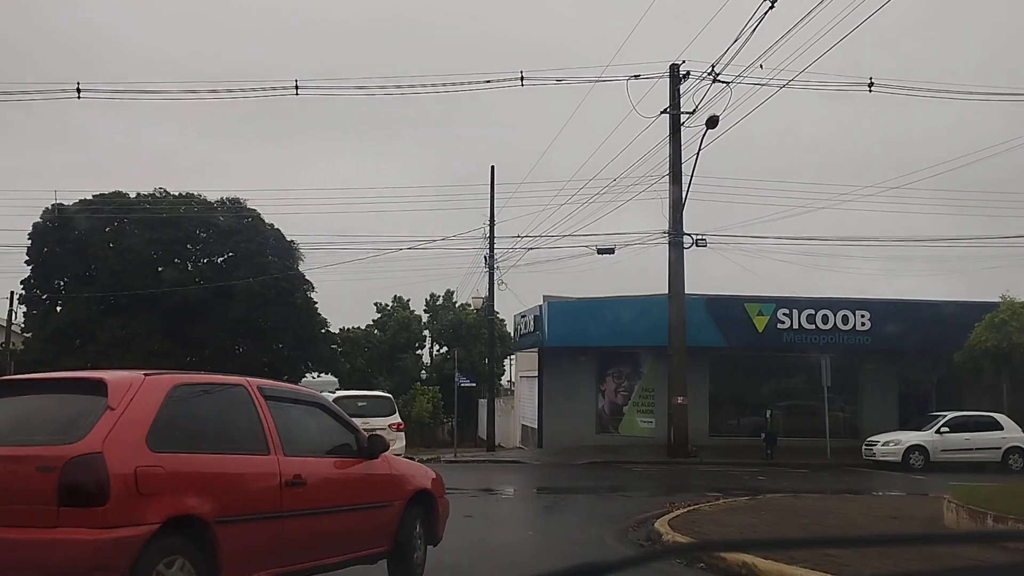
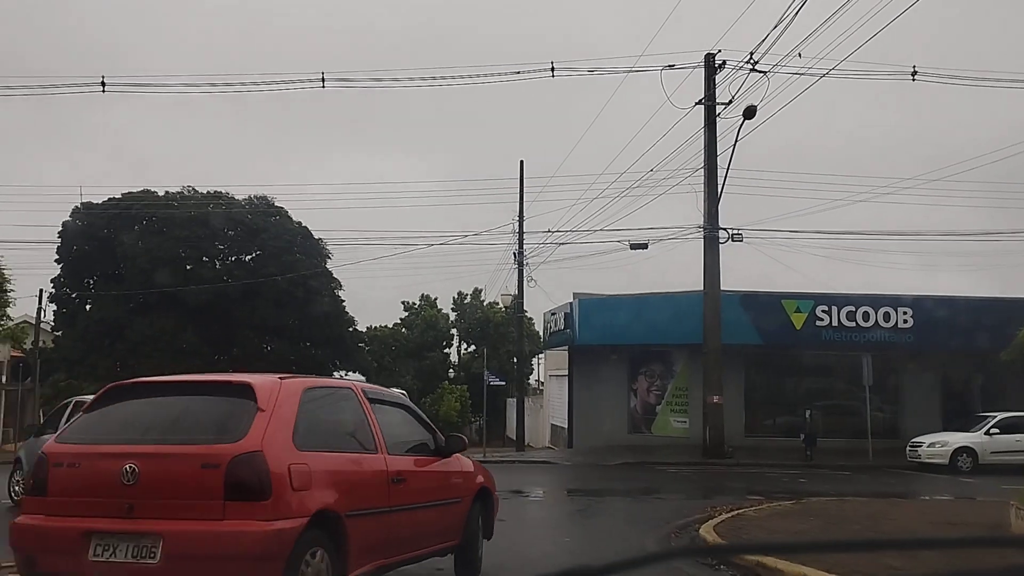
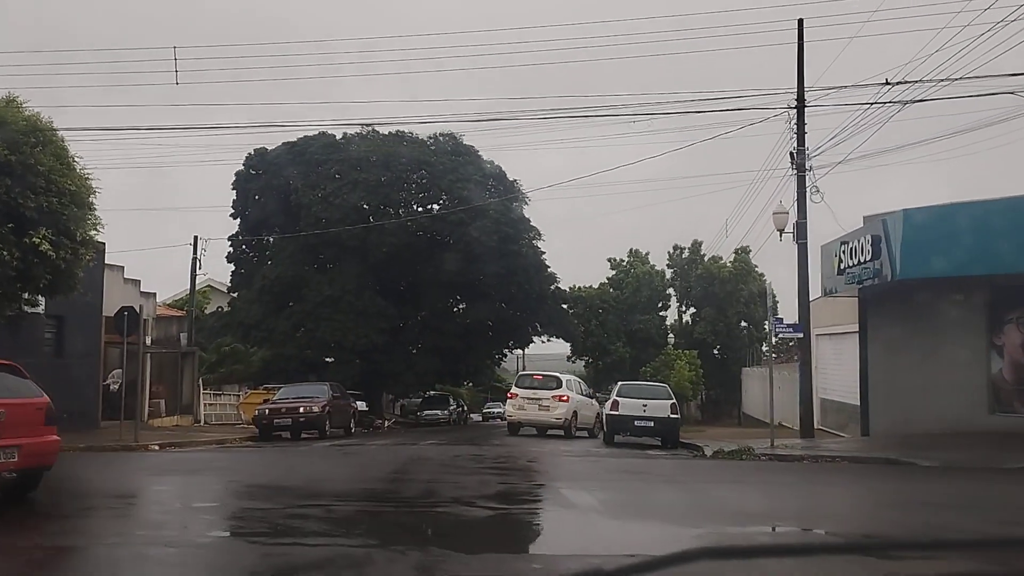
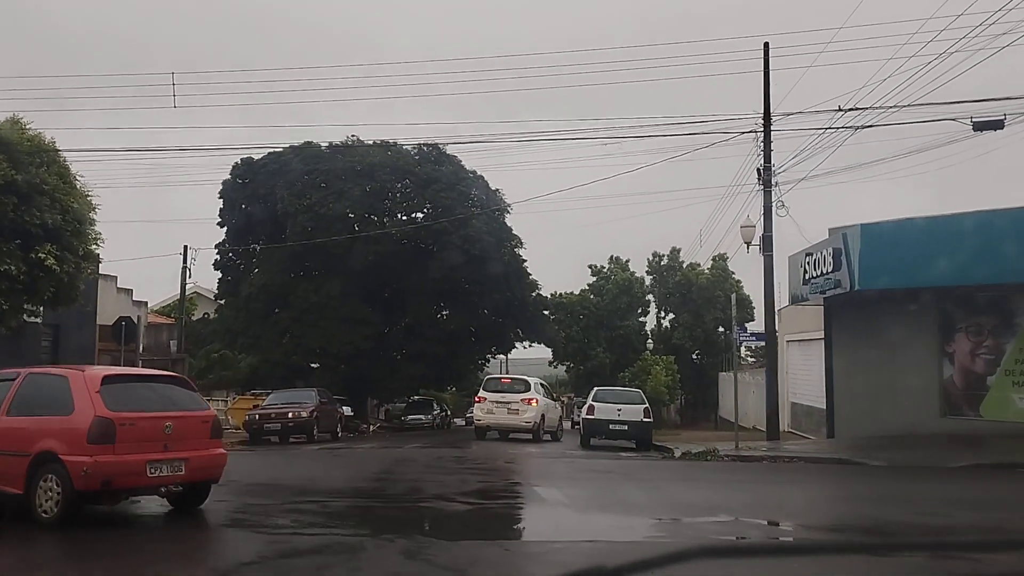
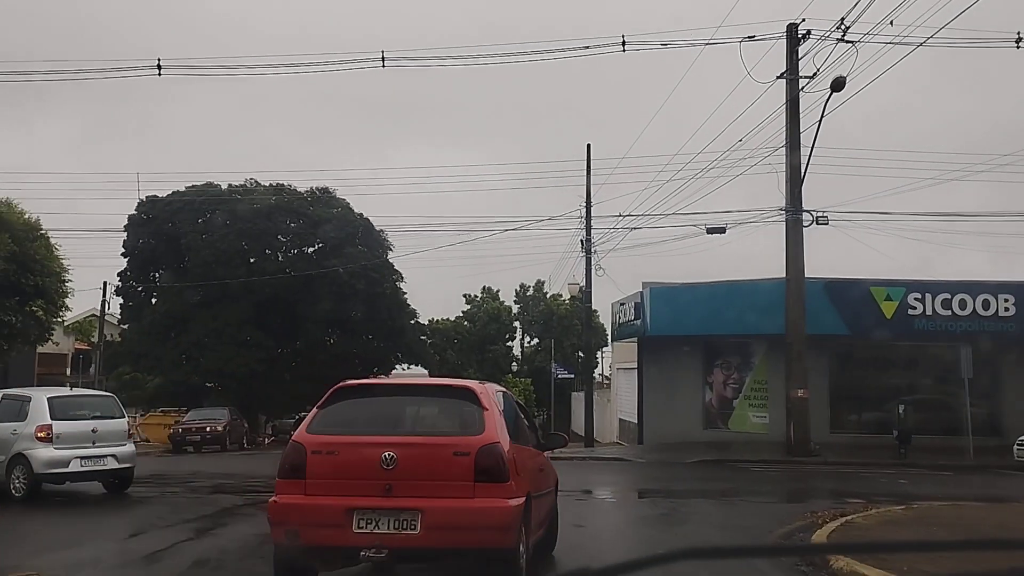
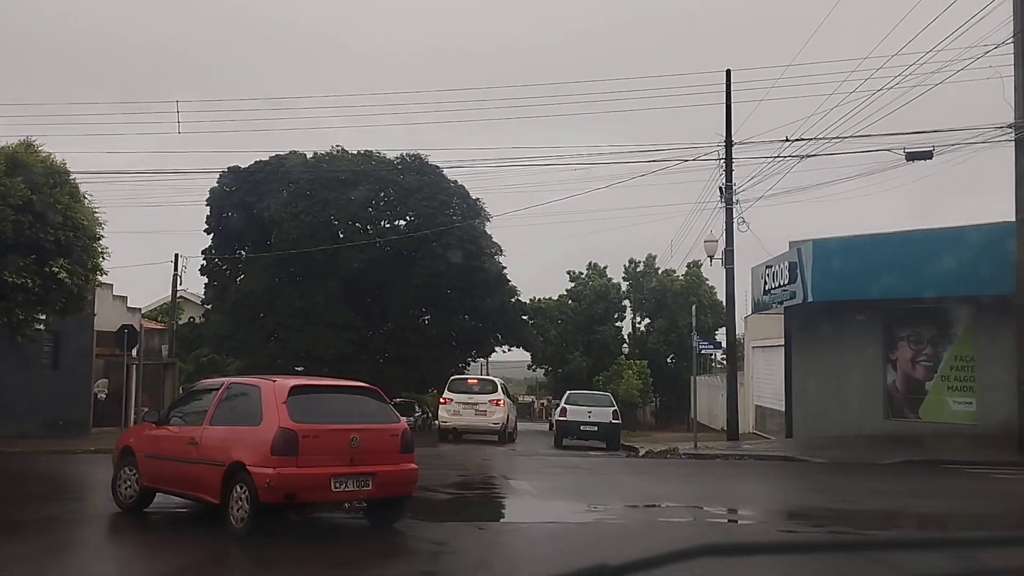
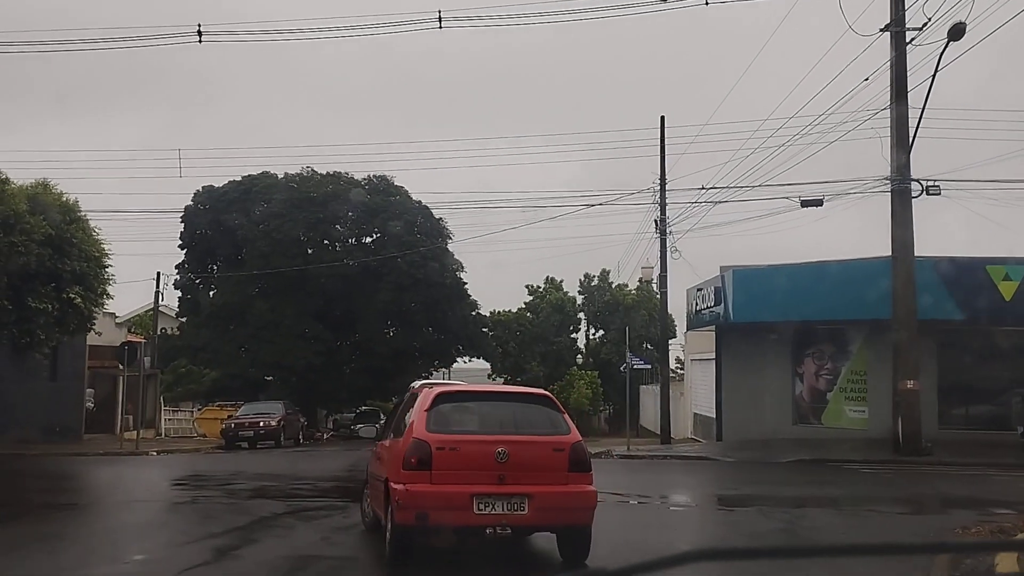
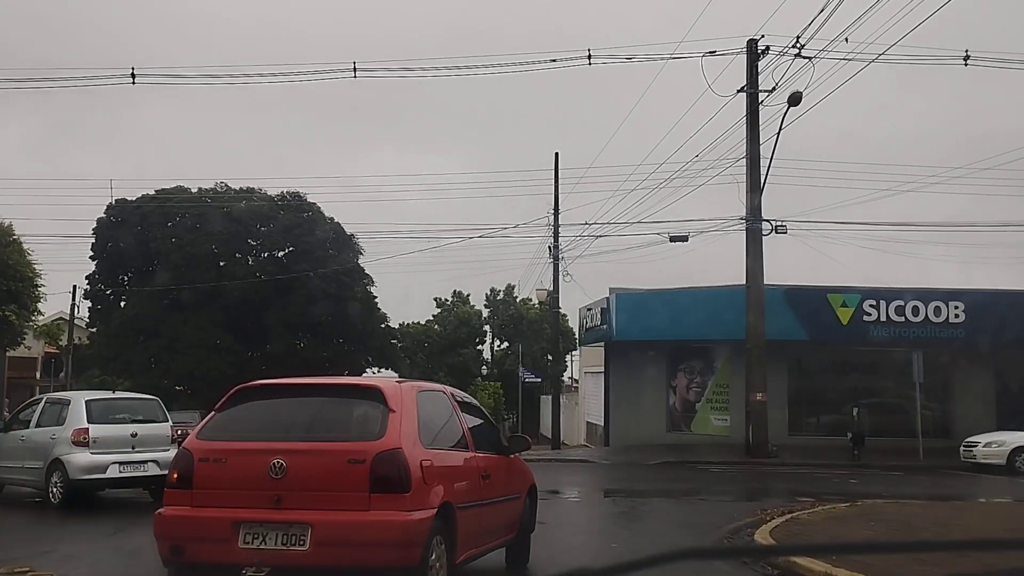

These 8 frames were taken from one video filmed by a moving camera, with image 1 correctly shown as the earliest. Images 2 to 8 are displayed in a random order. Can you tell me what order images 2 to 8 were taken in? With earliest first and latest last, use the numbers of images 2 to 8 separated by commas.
2, 8, 5, 7, 6, 4, 3
